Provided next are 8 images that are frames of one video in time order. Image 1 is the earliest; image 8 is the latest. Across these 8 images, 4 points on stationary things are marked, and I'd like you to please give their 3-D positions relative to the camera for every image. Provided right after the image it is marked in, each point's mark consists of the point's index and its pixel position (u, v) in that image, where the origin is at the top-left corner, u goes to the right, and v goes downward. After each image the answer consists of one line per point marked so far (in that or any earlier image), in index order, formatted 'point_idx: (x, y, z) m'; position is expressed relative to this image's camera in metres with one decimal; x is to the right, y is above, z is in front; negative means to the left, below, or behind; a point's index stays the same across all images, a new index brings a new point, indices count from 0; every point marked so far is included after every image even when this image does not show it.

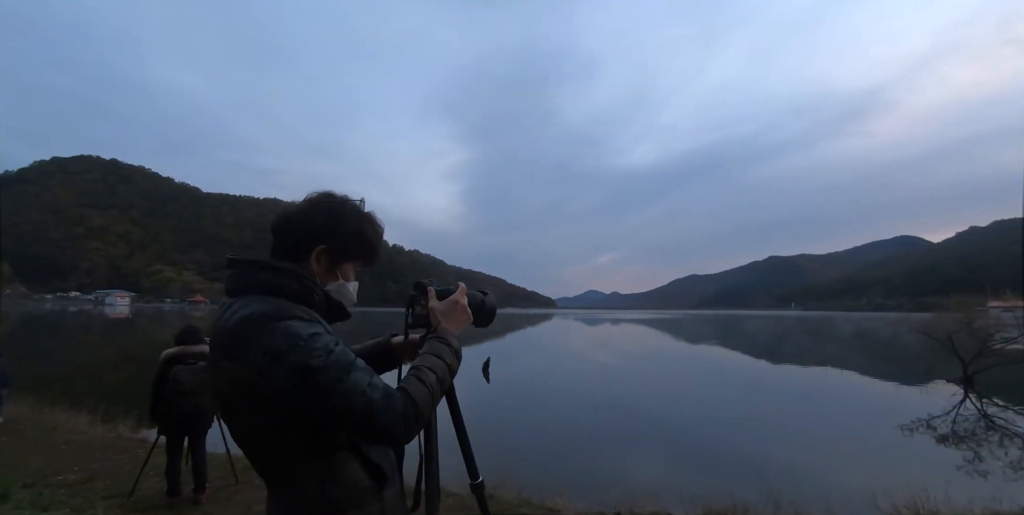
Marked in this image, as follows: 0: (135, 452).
0: (-4.0, -2.1, +4.8) m
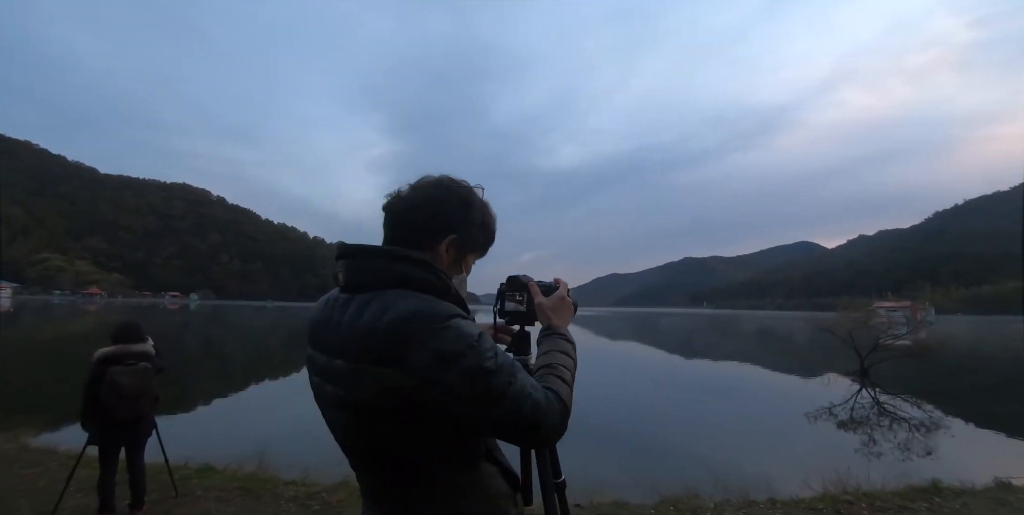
0: (-4.4, -2.0, +4.3) m
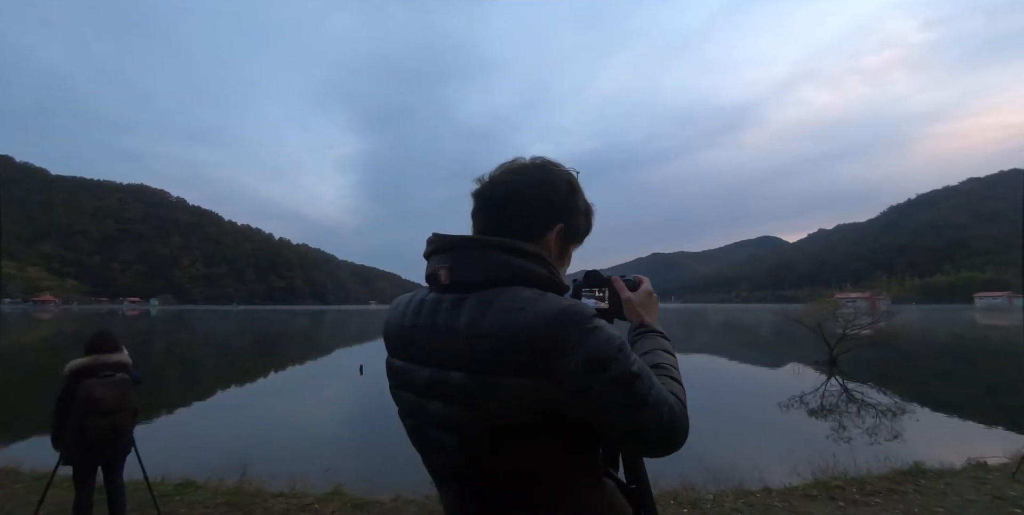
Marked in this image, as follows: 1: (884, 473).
0: (-4.4, -2.0, +3.9) m
1: (+4.1, -2.3, +5.0) m
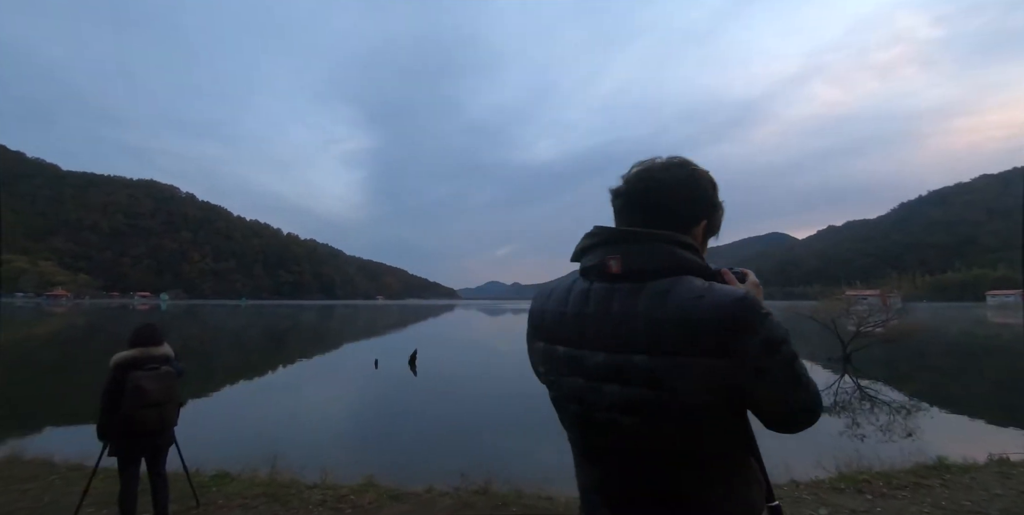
0: (-4.1, -2.0, +4.0) m
1: (+4.3, -2.3, +4.9) m
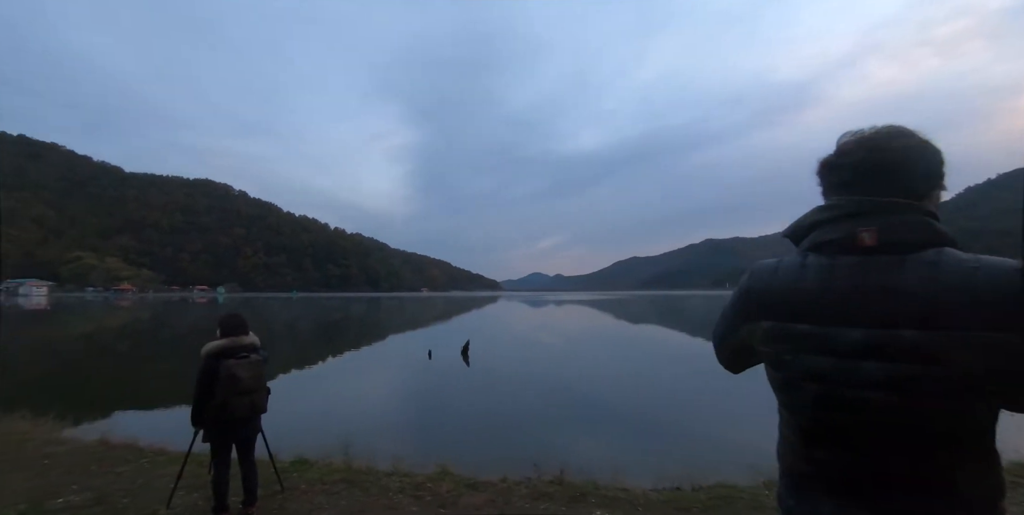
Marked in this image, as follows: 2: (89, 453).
0: (-3.5, -1.9, +4.2) m
1: (+5.0, -2.1, +4.5) m
2: (-4.1, -1.9, +4.4) m
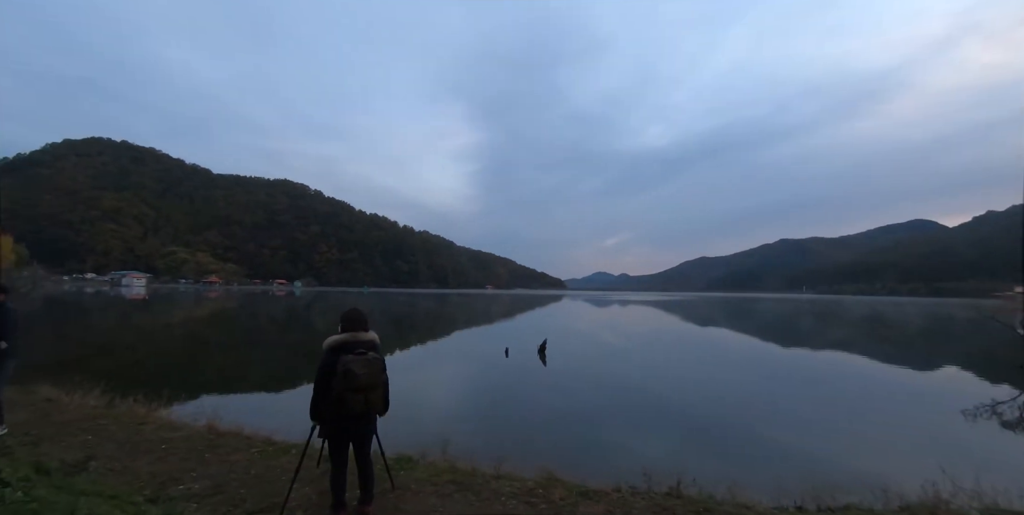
0: (-2.5, -1.8, +4.2) m
1: (+6.0, -2.1, +3.5) m
2: (-3.1, -1.8, +4.5) m
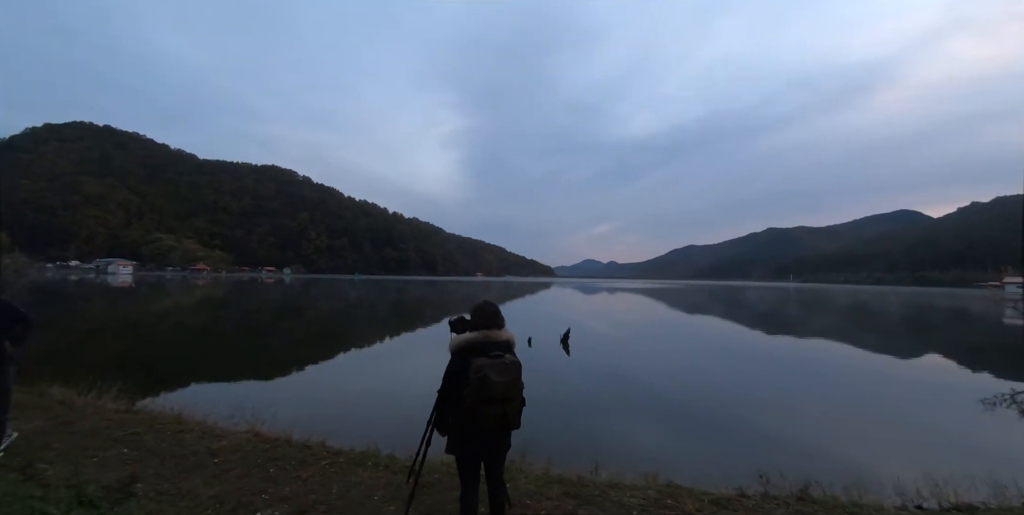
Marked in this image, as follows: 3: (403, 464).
0: (-1.6, -1.6, +3.6) m
1: (+6.9, -2.0, +3.0) m
2: (-2.2, -1.6, +3.8) m
3: (-0.9, -1.7, +3.8) m
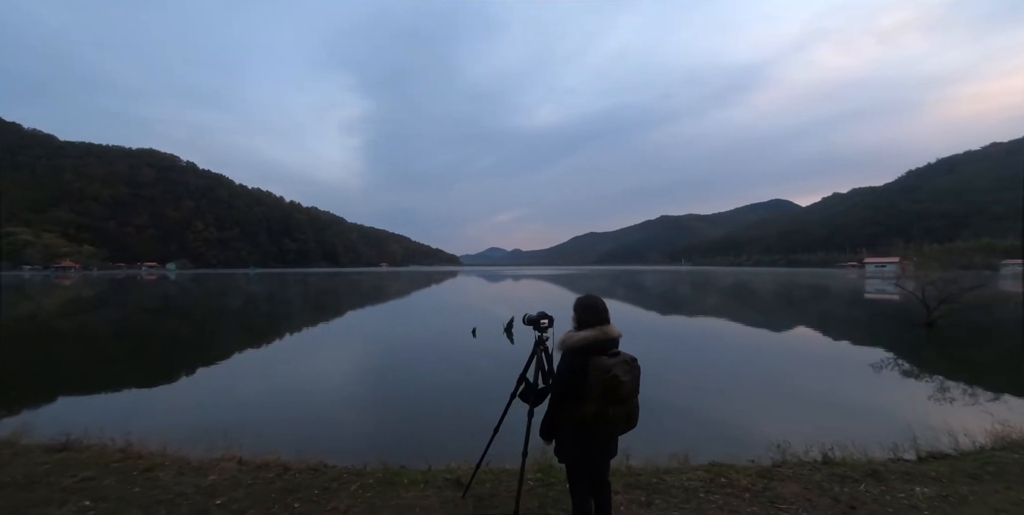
0: (-1.2, -1.6, +3.1) m
1: (+7.3, -1.8, +4.0) m
2: (-1.8, -1.6, +3.2) m
3: (-0.5, -1.6, +3.3) m
